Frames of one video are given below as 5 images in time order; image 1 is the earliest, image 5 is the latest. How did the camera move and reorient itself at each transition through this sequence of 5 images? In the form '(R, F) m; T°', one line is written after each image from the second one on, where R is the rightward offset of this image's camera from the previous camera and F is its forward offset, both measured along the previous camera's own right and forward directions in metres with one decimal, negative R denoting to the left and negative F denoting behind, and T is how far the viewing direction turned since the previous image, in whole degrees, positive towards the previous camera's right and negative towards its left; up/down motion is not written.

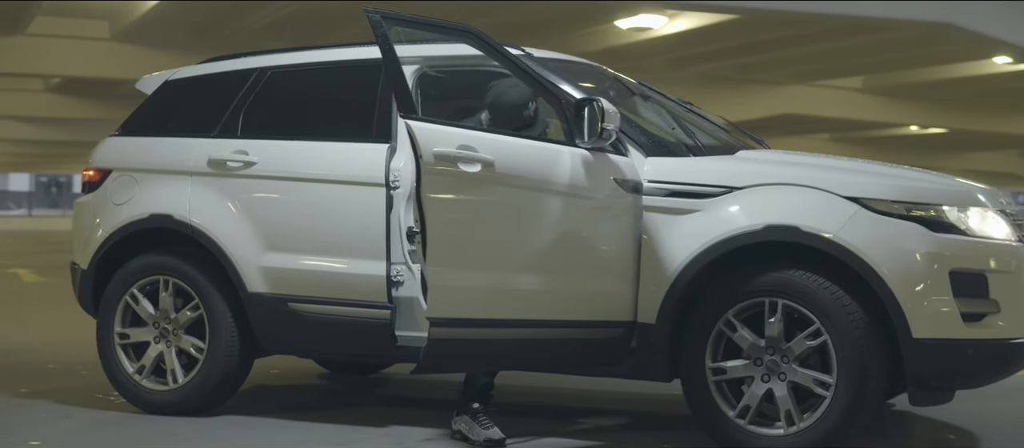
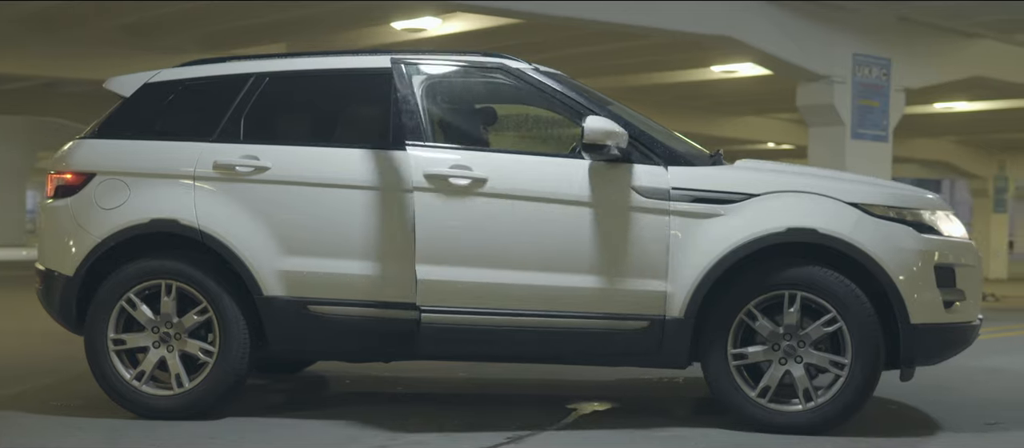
(-1.8, -0.1) m; +17°
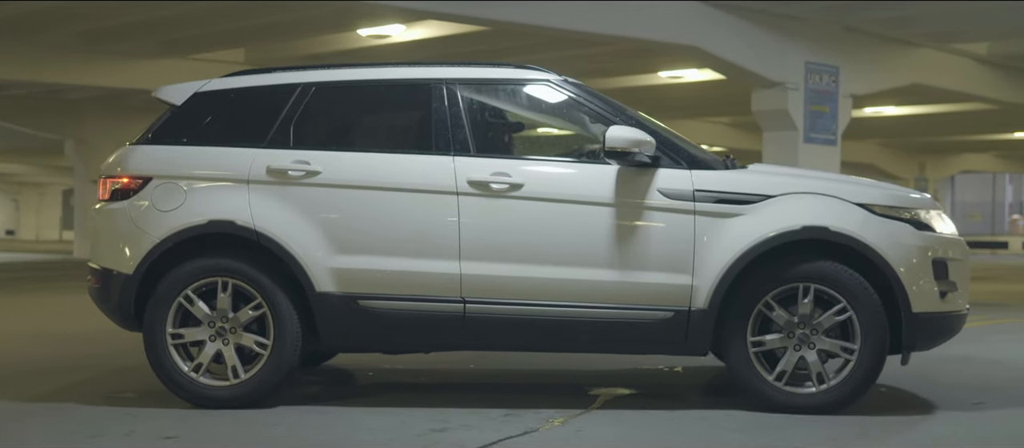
(-0.6, -0.4) m; +4°
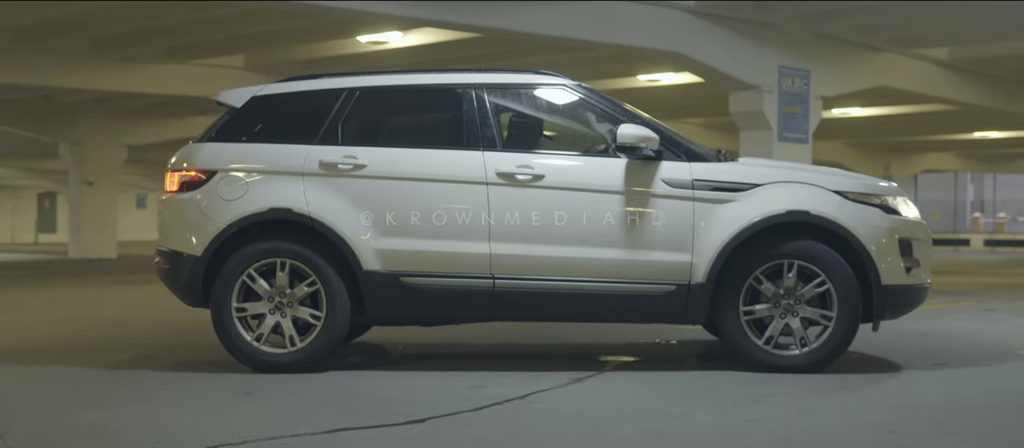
(-0.3, -0.9) m; +2°
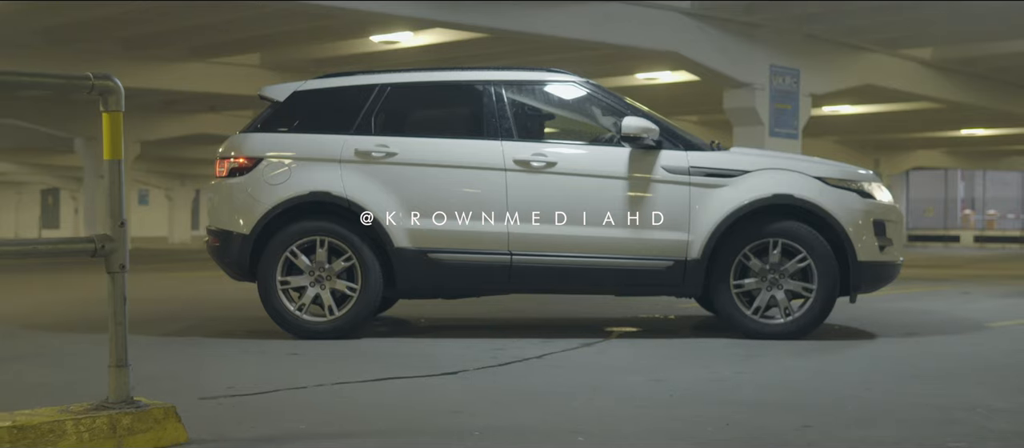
(-0.1, -0.8) m; 0°
